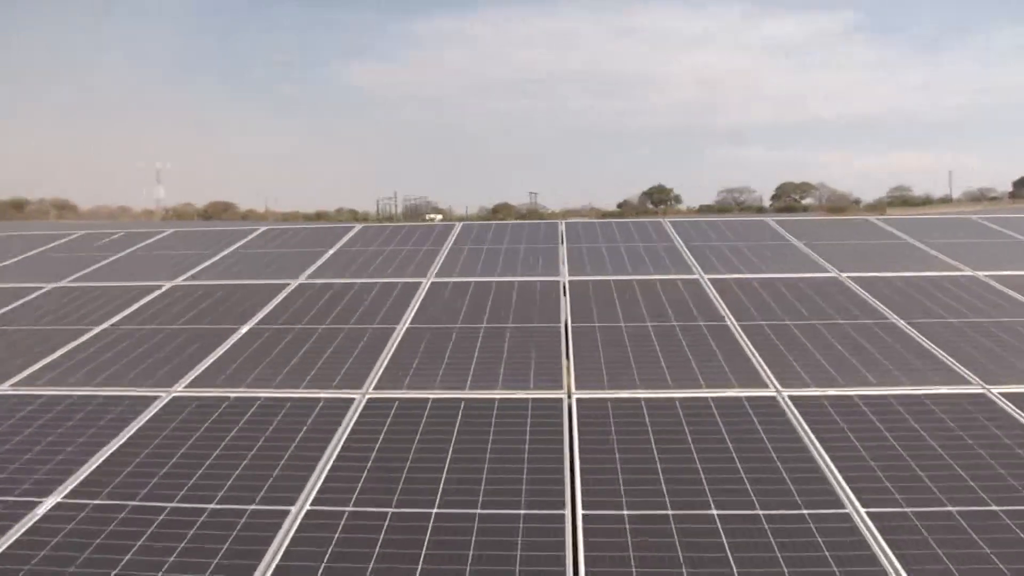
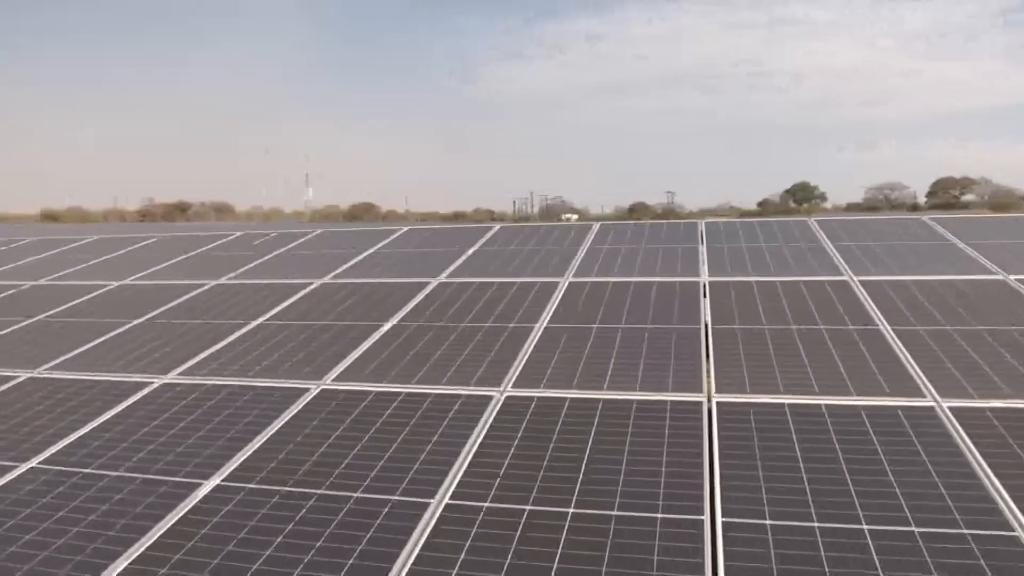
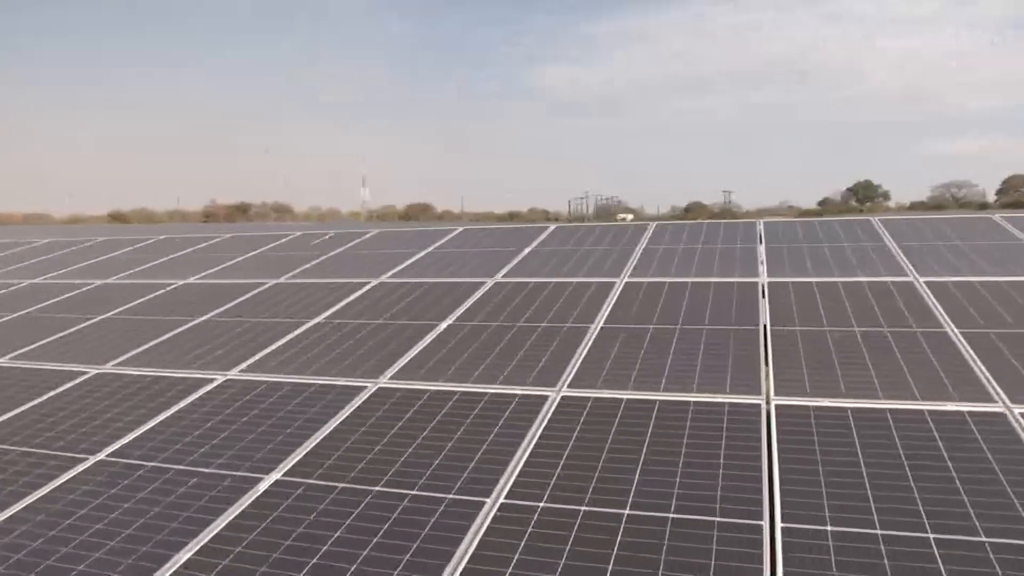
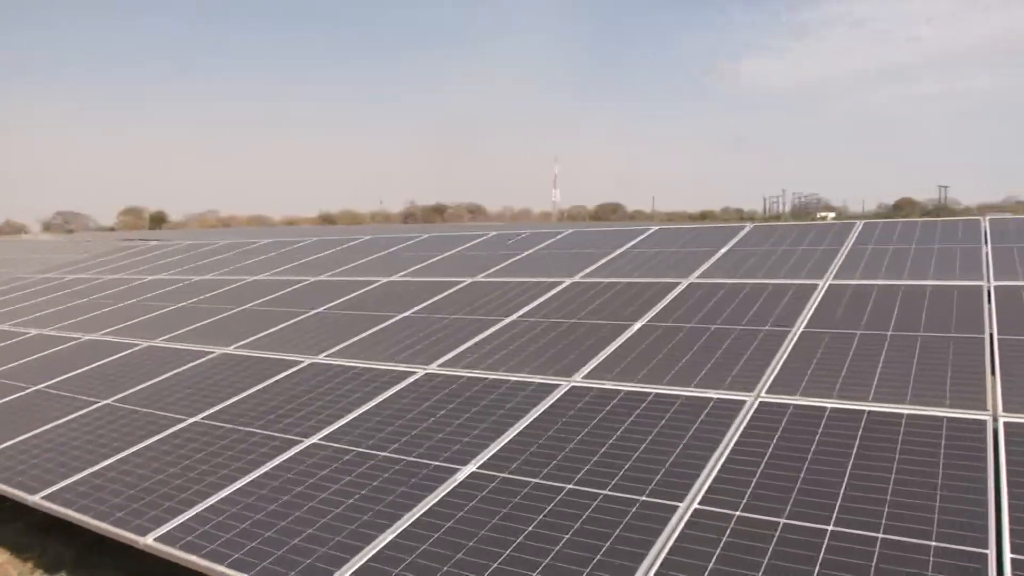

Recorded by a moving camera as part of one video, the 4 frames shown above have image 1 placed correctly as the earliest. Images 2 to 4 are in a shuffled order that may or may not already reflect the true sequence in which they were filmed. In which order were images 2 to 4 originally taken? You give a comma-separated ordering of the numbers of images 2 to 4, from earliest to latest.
2, 3, 4
